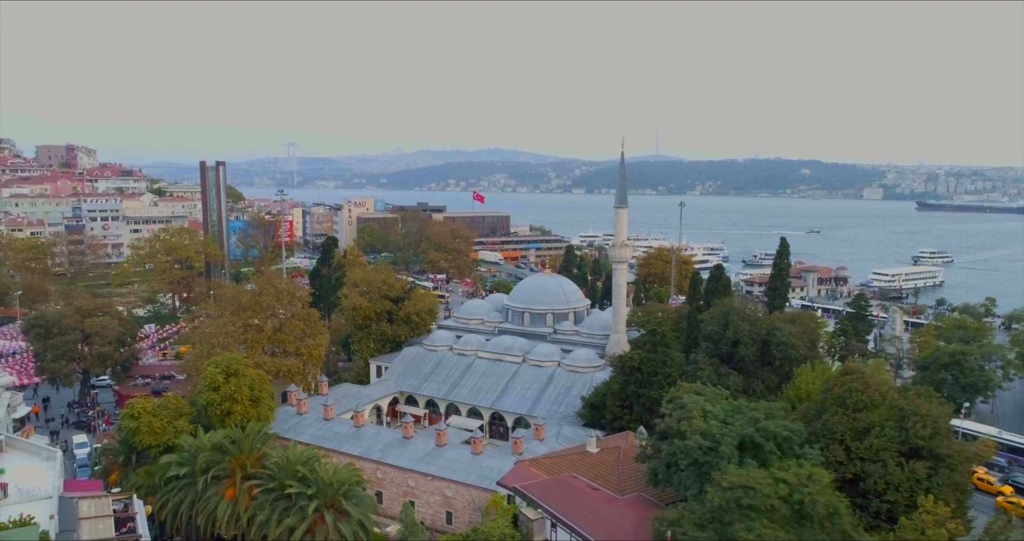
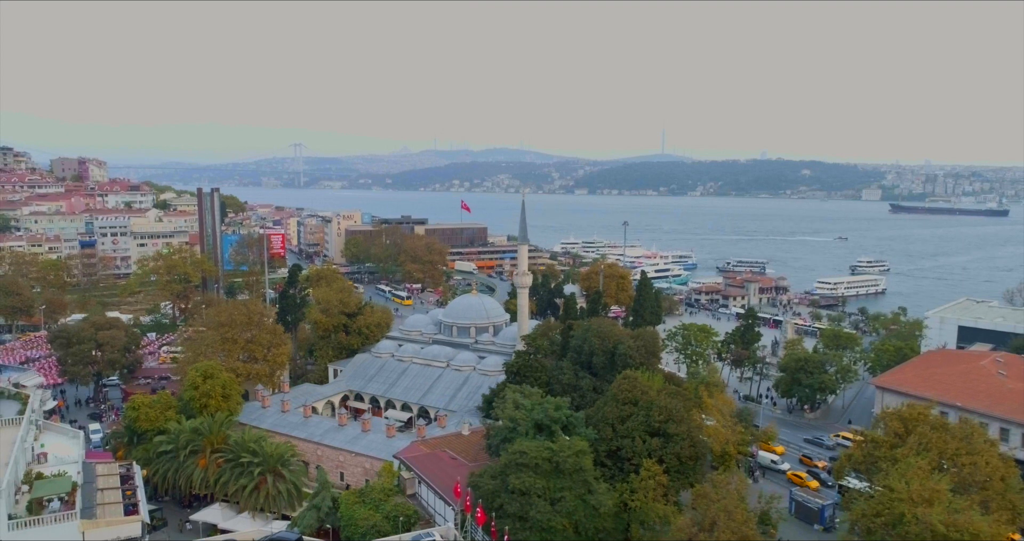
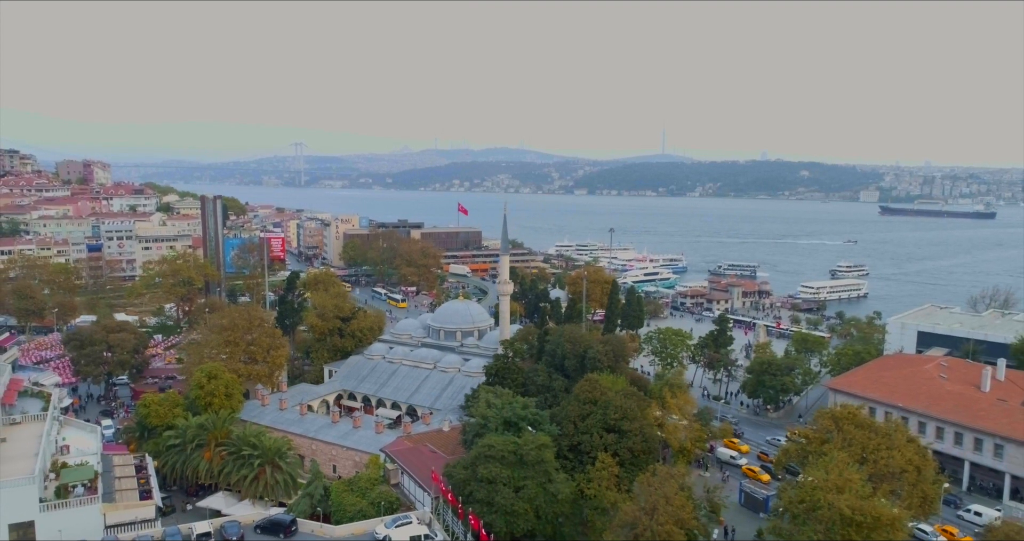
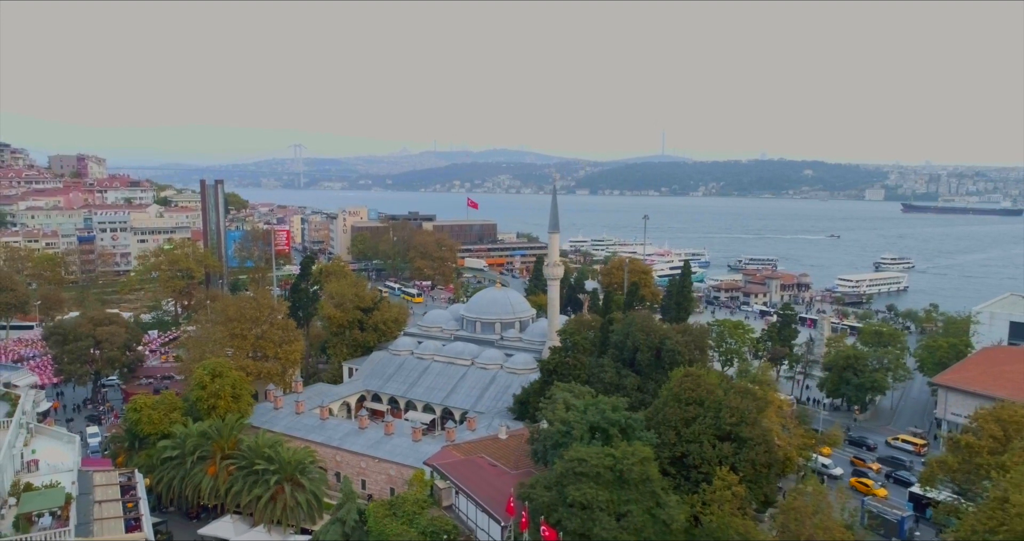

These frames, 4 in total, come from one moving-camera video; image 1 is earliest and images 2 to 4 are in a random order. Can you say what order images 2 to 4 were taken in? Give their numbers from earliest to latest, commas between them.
4, 2, 3
